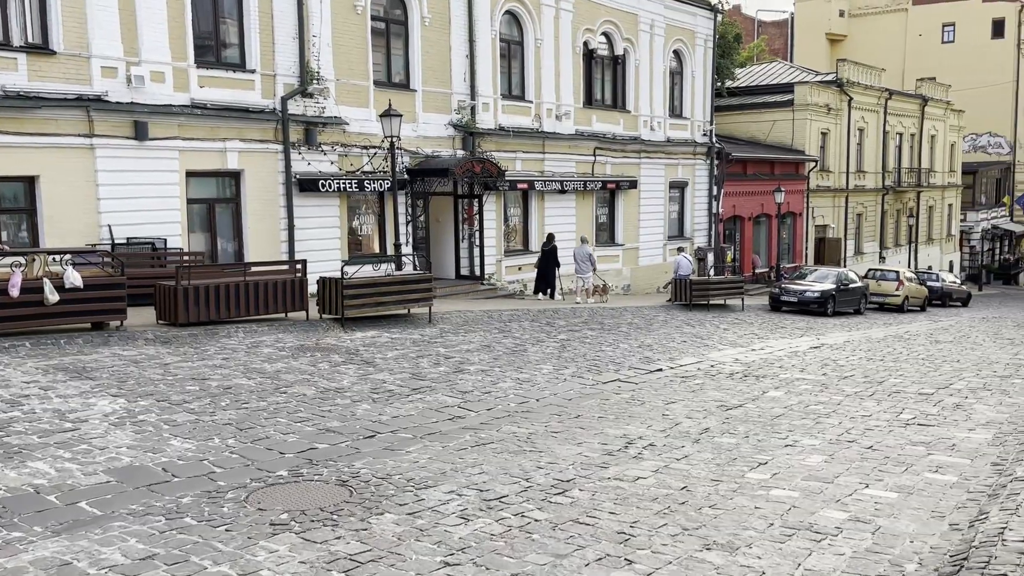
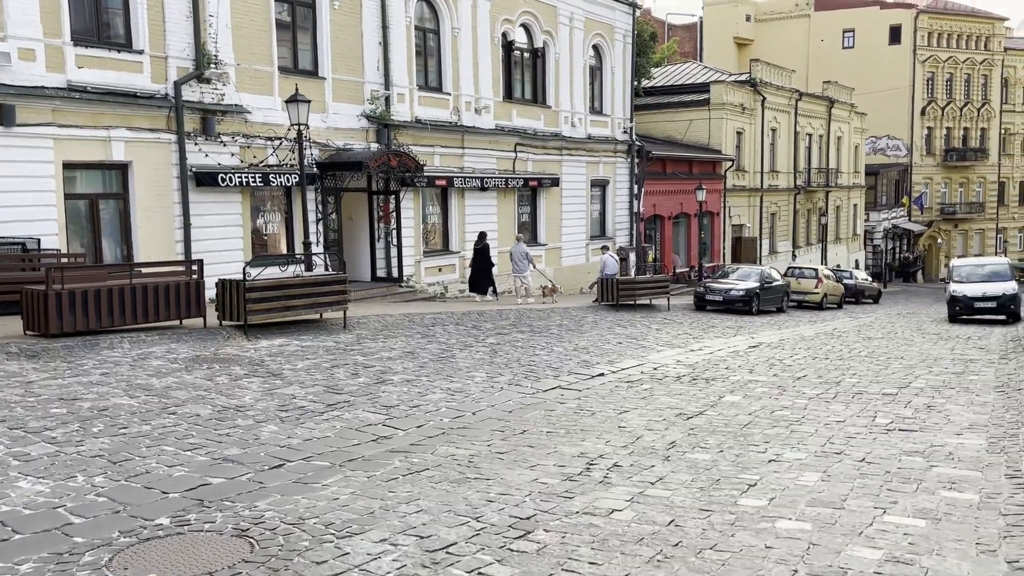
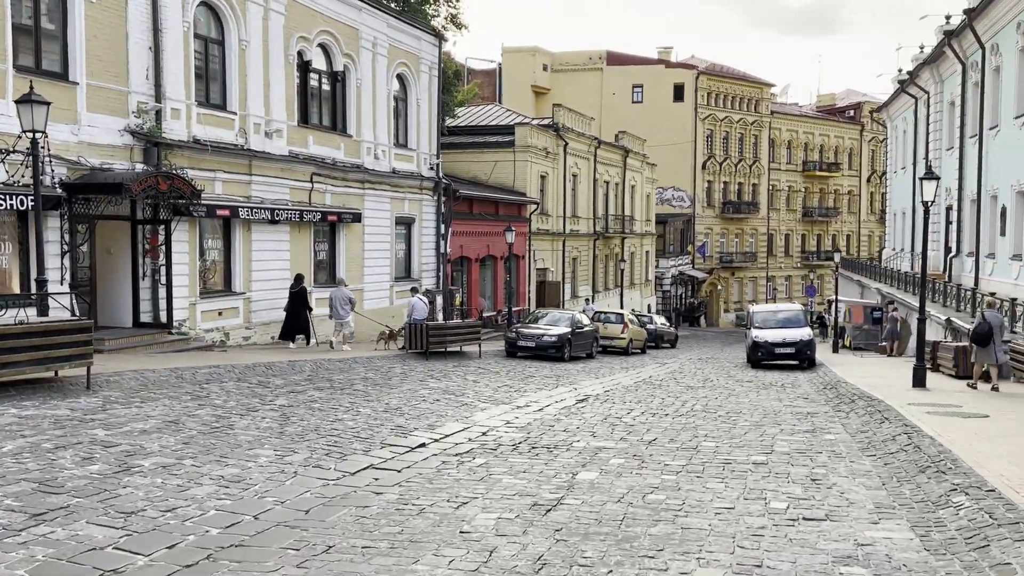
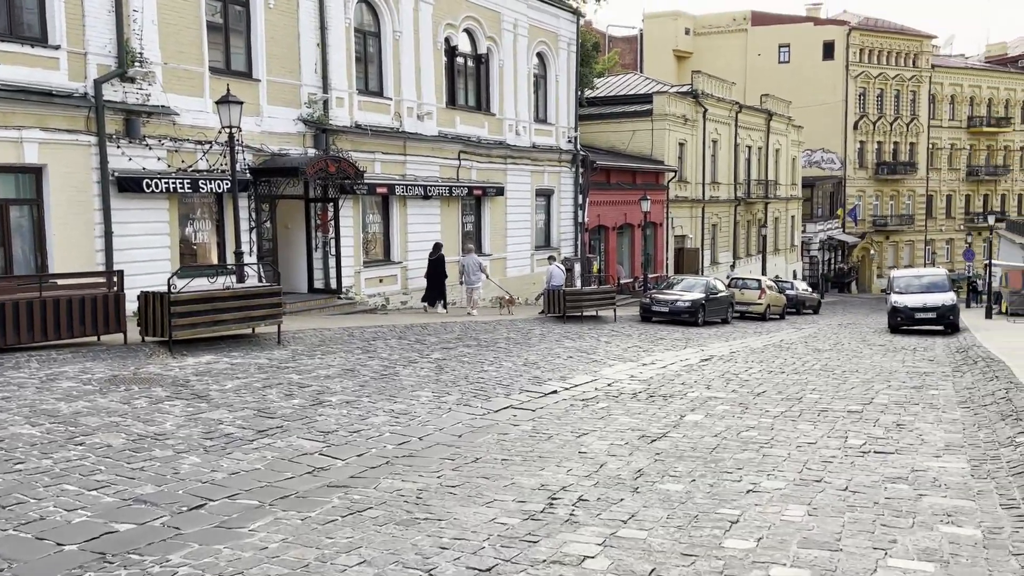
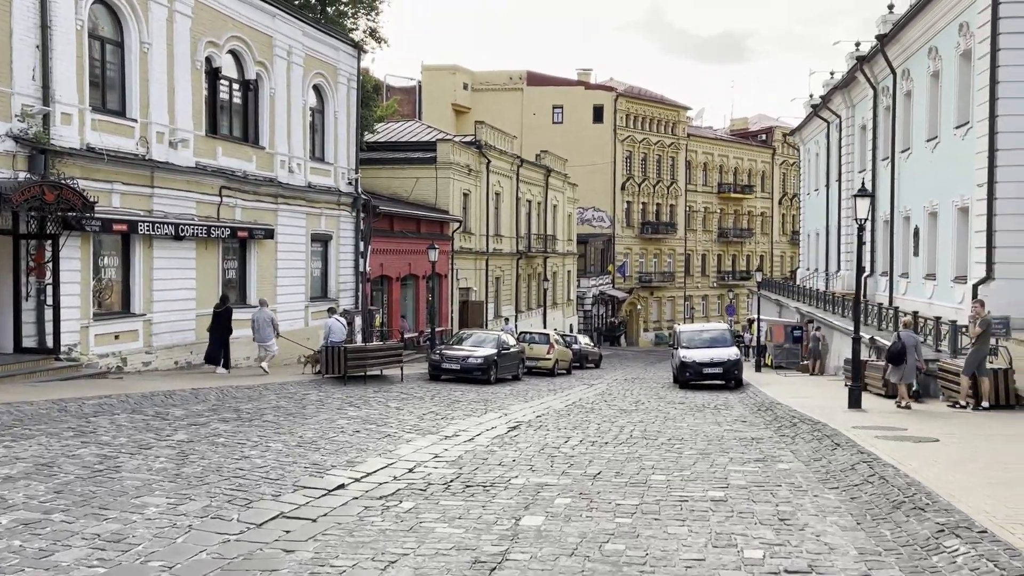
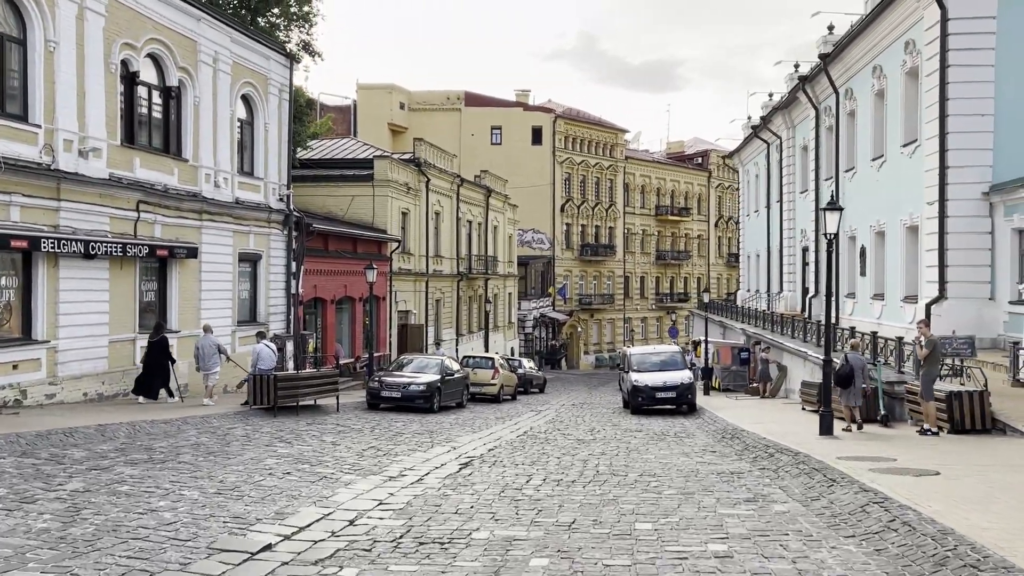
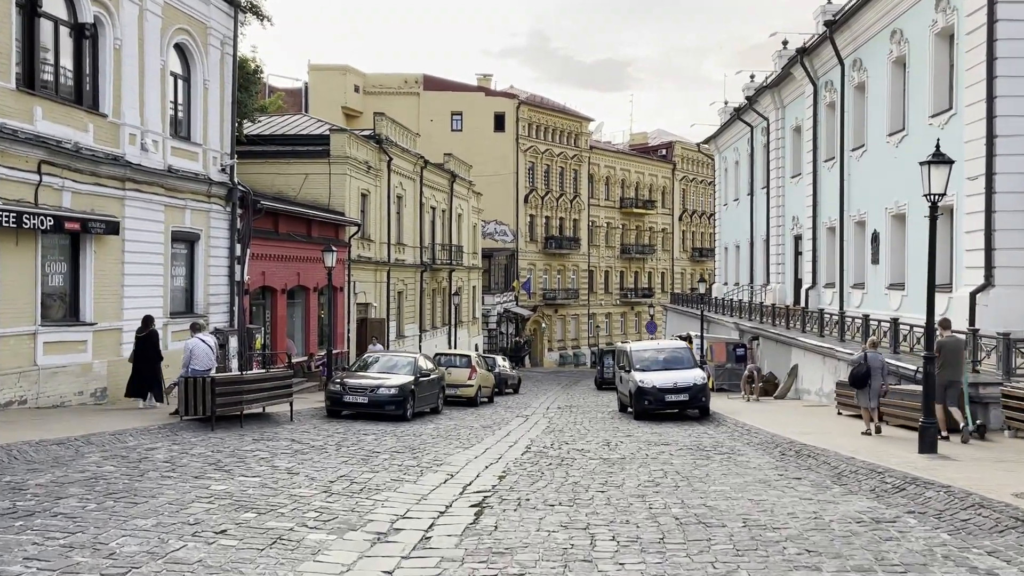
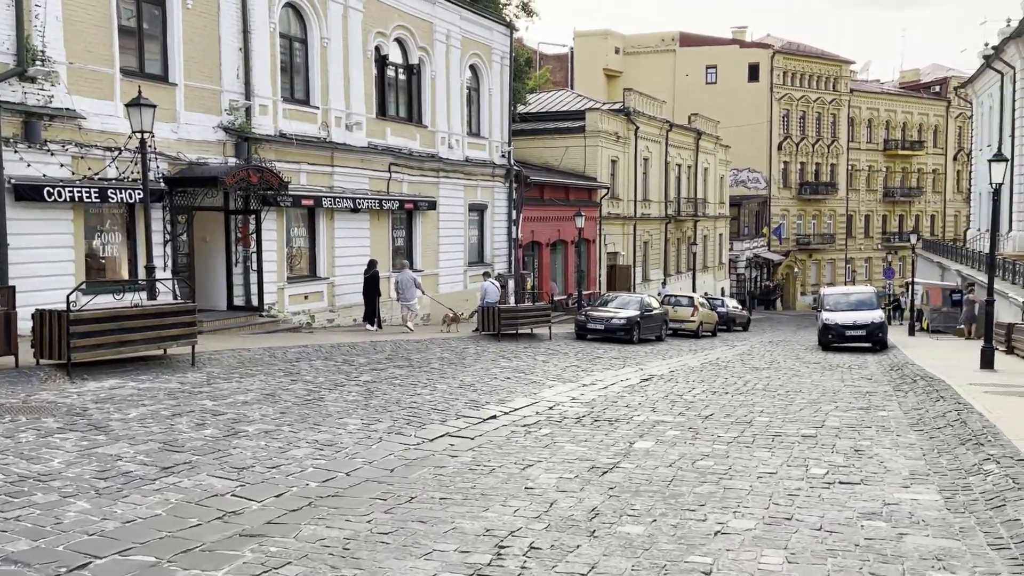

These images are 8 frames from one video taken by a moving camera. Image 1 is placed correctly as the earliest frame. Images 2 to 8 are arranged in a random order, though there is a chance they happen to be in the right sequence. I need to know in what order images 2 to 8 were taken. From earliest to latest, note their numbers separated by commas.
2, 4, 8, 3, 5, 6, 7
